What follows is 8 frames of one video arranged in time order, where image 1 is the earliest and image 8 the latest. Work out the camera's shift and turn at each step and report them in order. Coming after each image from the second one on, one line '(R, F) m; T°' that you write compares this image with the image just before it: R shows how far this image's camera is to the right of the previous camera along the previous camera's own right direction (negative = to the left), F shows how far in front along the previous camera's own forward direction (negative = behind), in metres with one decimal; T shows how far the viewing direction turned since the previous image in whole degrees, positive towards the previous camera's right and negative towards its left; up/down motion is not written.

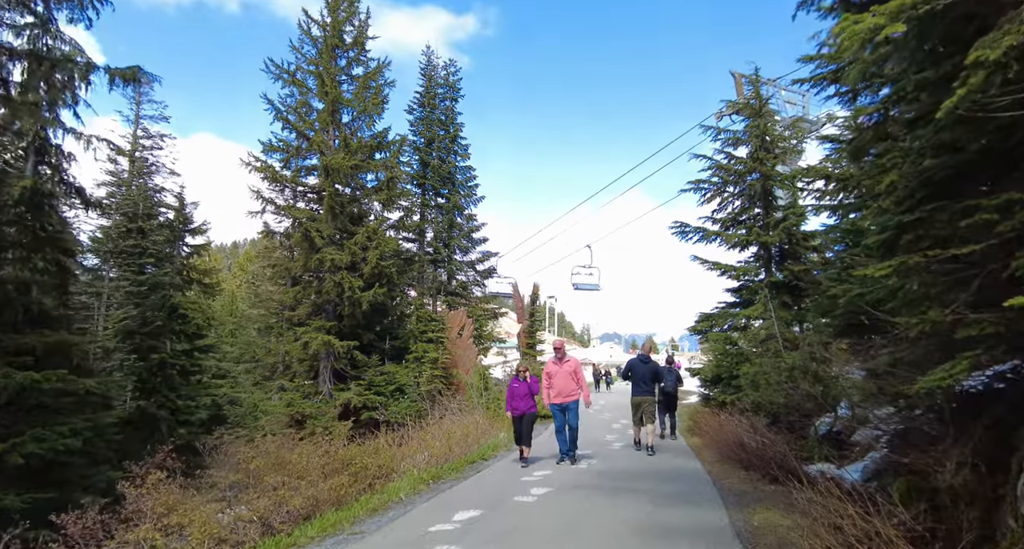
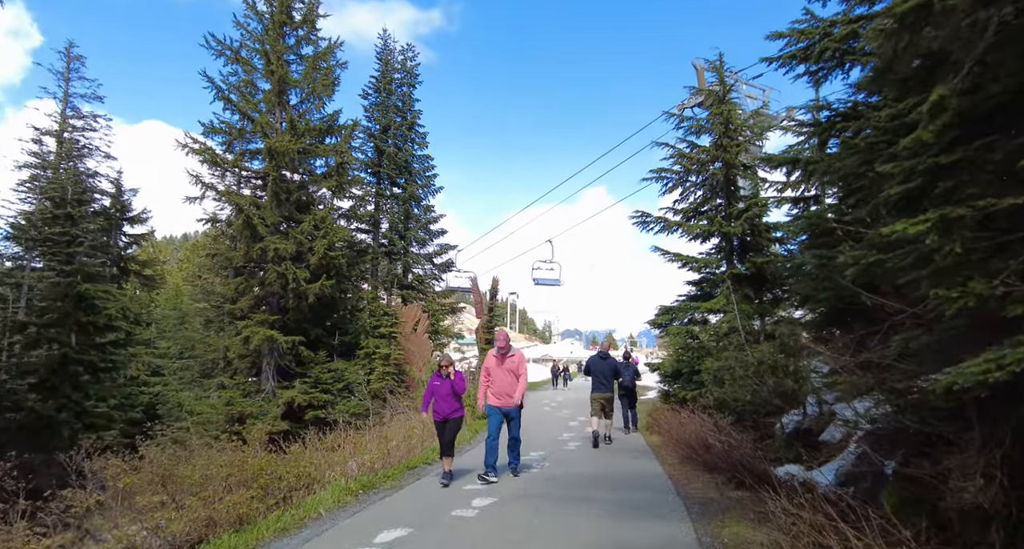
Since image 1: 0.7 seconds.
(+0.2, +0.7) m; +4°
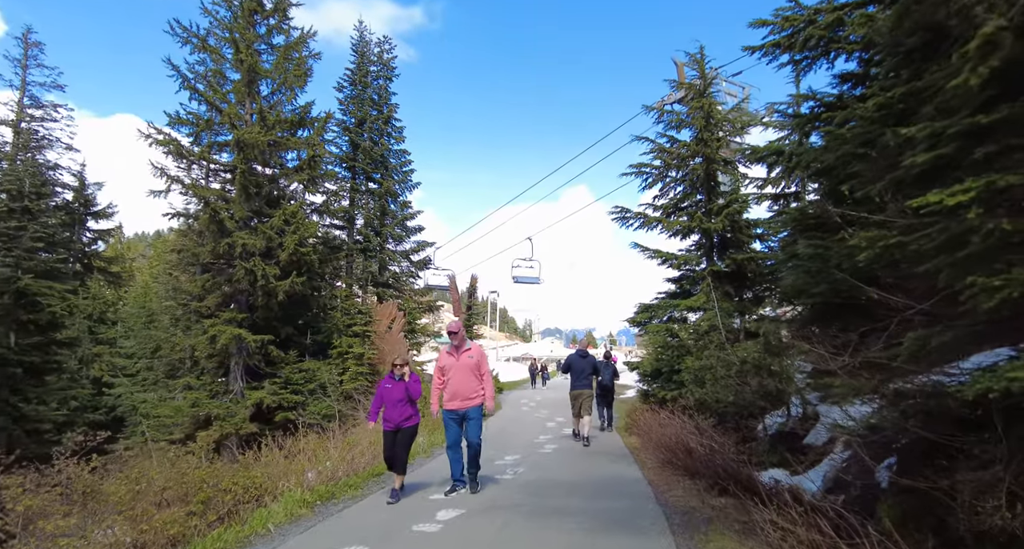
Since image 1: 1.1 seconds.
(+0.1, +0.4) m; +2°
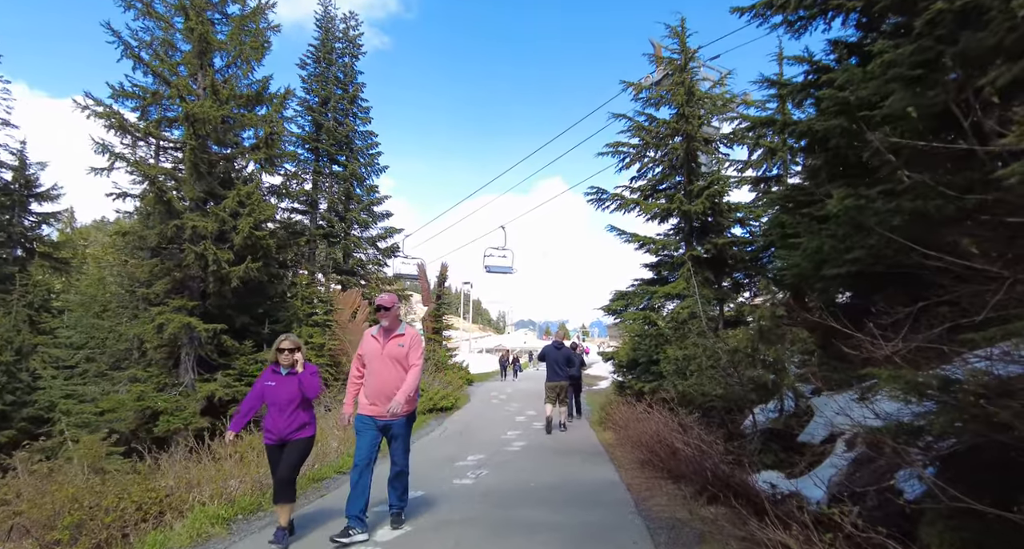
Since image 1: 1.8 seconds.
(+0.1, +0.7) m; +3°
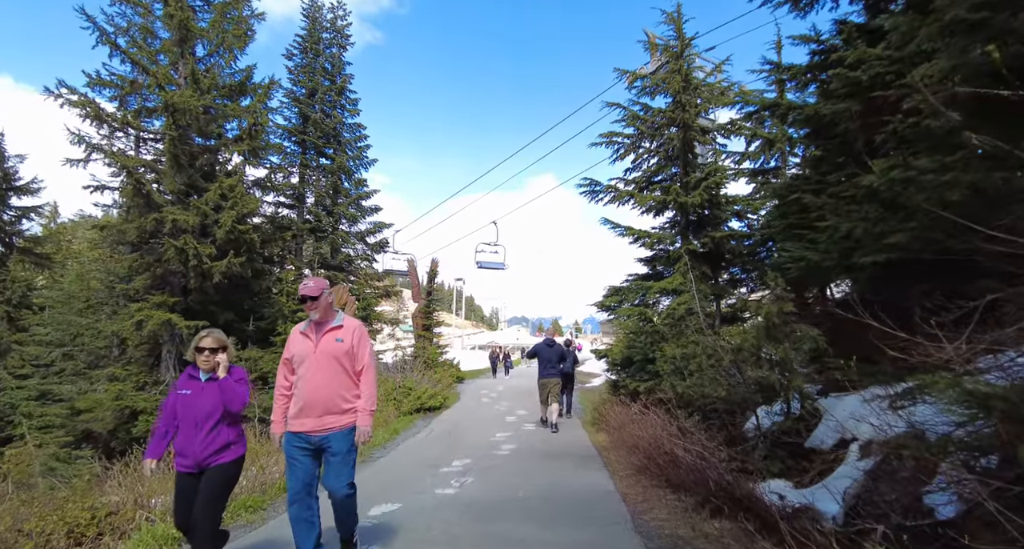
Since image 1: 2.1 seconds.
(+0.1, +0.4) m; +1°
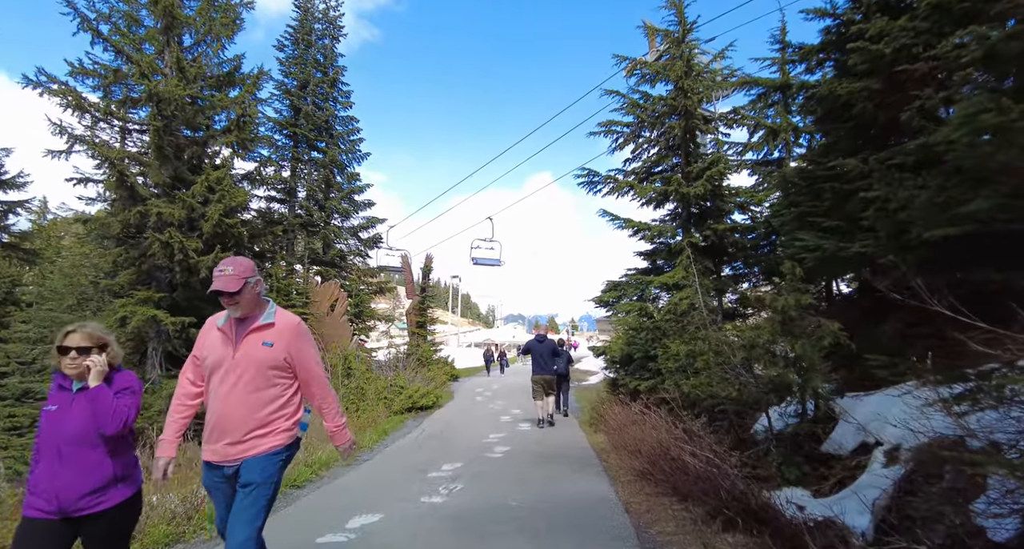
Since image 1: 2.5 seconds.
(0.0, +0.4) m; 0°
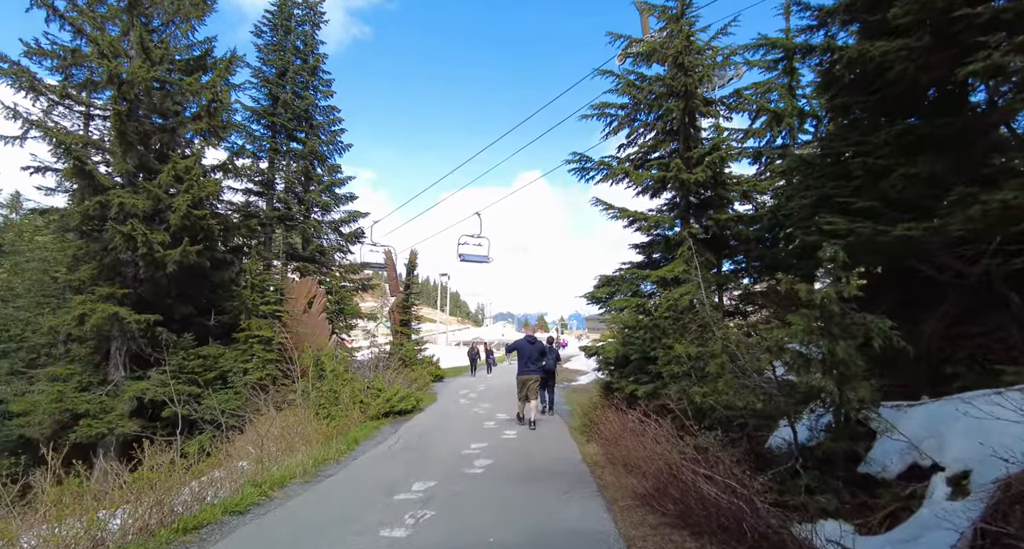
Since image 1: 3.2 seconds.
(+0.1, +0.8) m; +1°
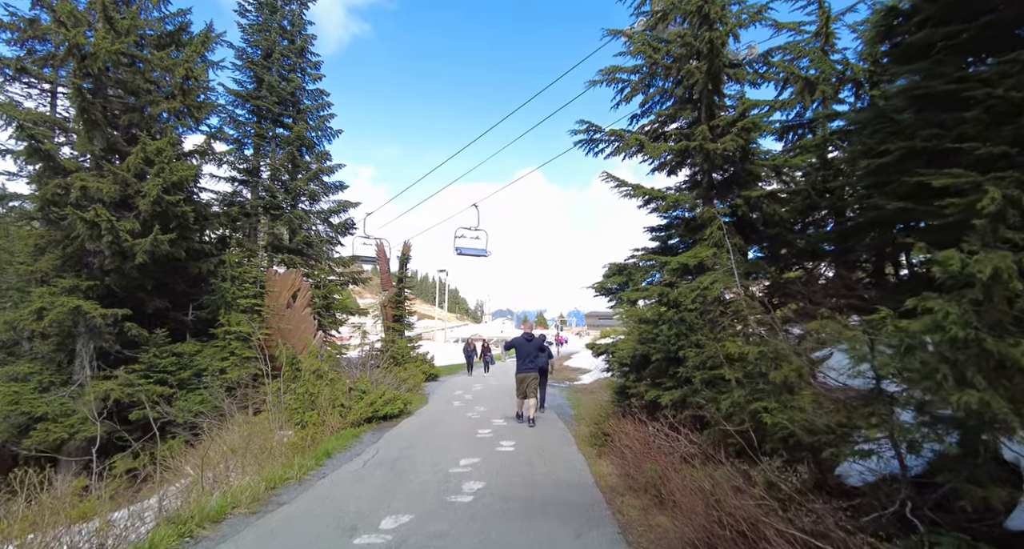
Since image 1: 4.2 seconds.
(0.0, +1.1) m; 0°
